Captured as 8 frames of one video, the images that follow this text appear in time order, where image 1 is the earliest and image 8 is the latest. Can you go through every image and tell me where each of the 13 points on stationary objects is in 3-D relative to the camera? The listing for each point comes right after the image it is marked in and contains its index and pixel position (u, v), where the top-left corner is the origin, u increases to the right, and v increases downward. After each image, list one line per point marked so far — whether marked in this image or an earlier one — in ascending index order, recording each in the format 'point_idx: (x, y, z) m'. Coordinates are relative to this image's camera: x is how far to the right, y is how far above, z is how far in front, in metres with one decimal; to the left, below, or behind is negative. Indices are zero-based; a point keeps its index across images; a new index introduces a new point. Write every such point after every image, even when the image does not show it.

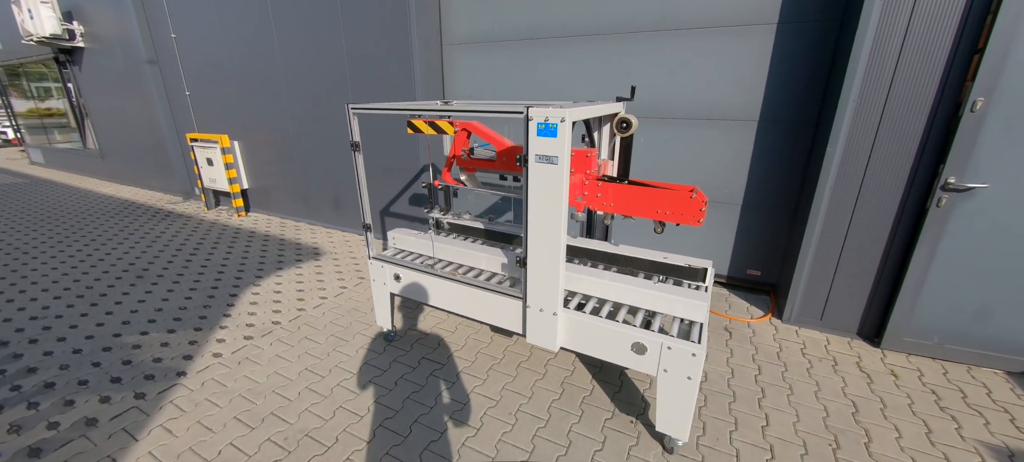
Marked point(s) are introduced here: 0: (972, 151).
0: (+3.1, +0.5, +2.6) m
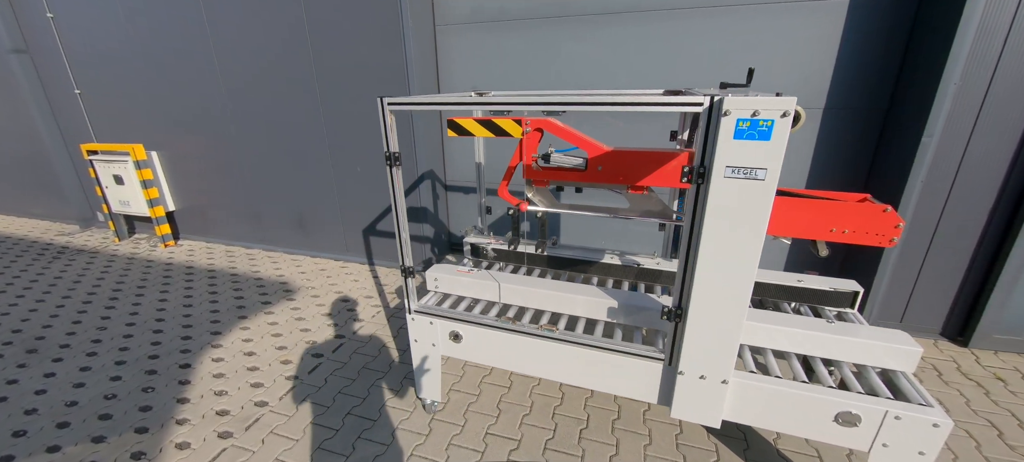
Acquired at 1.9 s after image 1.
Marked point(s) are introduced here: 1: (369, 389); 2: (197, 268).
0: (+3.6, +0.6, +2.4) m
1: (-1.0, -1.1, +2.7) m
2: (-3.8, -0.4, +4.6) m
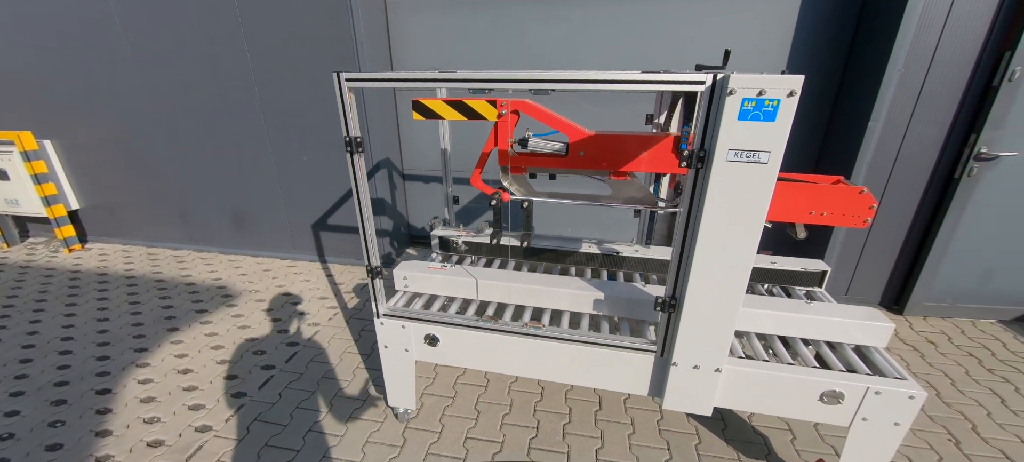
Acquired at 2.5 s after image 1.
0: (+3.4, +0.8, +2.6) m
1: (-1.1, -1.1, +2.4) m
2: (-4.1, -0.4, +4.0) m
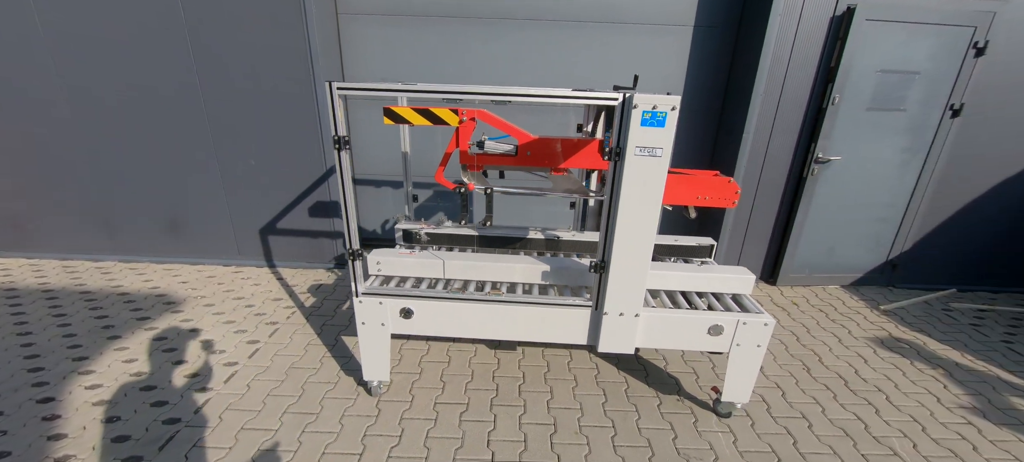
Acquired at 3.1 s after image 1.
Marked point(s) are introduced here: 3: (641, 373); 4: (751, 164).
0: (+2.9, +0.9, +3.6) m
1: (-1.4, -1.0, +2.6) m
2: (-4.6, -0.5, +3.7) m
3: (+0.9, -1.0, +2.8) m
4: (+2.3, +0.6, +3.7) m
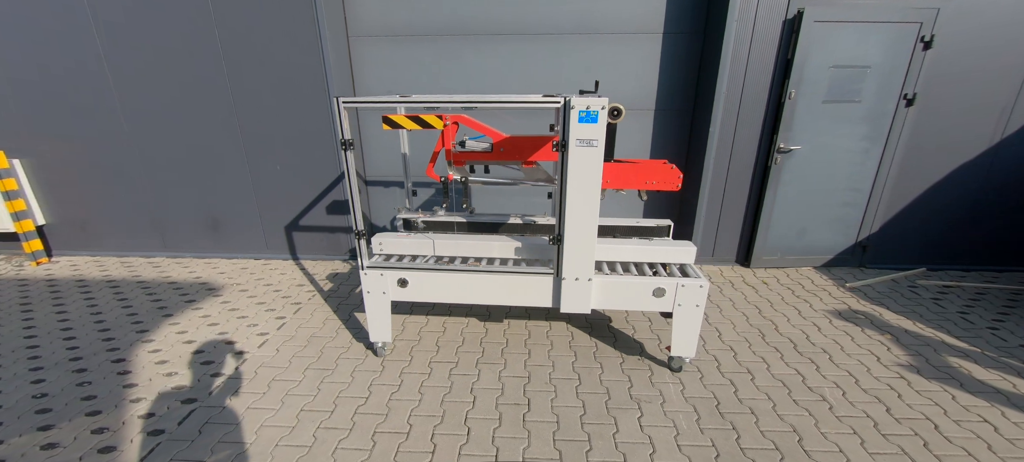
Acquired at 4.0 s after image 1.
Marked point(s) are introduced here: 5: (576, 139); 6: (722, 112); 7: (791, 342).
0: (+2.8, +1.1, +3.9) m
1: (-1.5, -0.9, +3.1) m
2: (-4.7, -0.5, +4.3) m
3: (+0.8, -0.9, +3.2) m
4: (+2.2, +0.8, +4.1) m
5: (+0.4, +0.5, +2.2) m
6: (+2.1, +1.2, +4.0) m
7: (+2.3, -0.9, +3.2) m
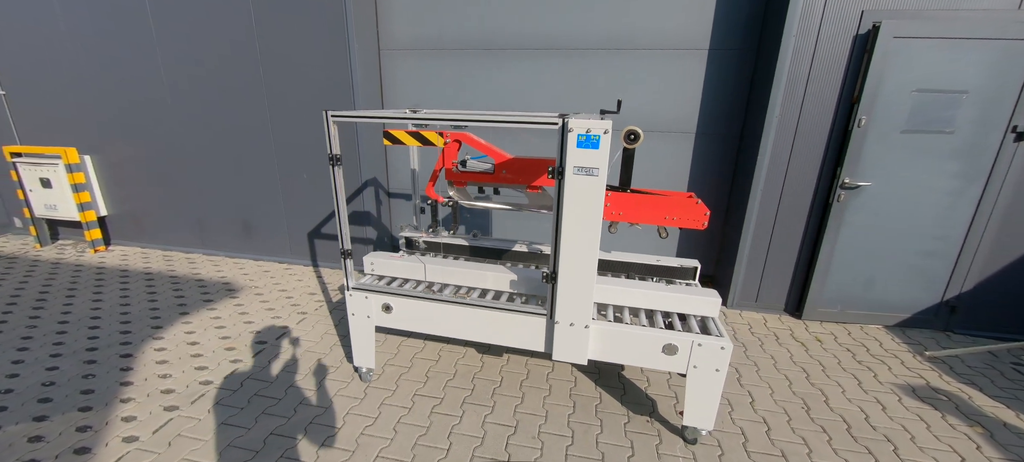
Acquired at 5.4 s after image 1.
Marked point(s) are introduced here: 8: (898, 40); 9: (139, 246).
0: (+3.0, +0.6, +3.3) m
1: (-1.6, -1.0, +3.0) m
2: (-4.5, -0.5, +4.6) m
3: (+0.8, -1.2, +2.8) m
4: (+2.4, +0.4, +3.6) m
5: (+0.3, +0.3, +1.9) m
6: (+2.3, +0.8, +3.5) m
7: (+2.2, -1.3, +2.6) m
8: (+3.0, +1.5, +3.1) m
9: (-5.1, -0.2, +5.4) m
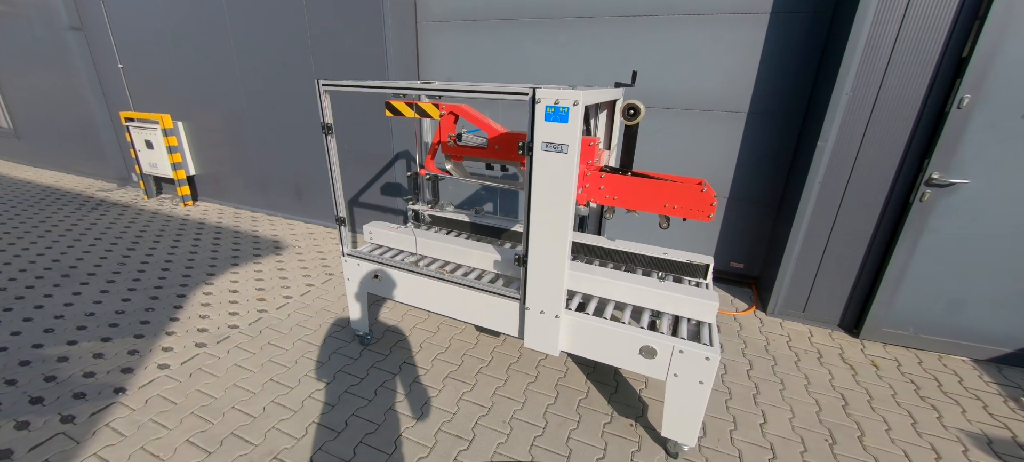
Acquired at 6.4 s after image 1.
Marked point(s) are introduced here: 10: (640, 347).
0: (+3.1, +0.6, +2.7) m
1: (-1.6, -0.8, +3.2) m
2: (-4.2, +0.1, +5.3) m
3: (+0.7, -1.1, +2.6) m
4: (+2.5, +0.4, +3.0) m
5: (+0.1, +0.4, +1.7) m
6: (+2.4, +0.8, +2.9) m
7: (+2.1, -1.3, +2.2) m
8: (+3.1, +1.4, +2.3) m
9: (-4.6, +0.4, +6.1) m
10: (+0.6, -0.6, +2.0) m
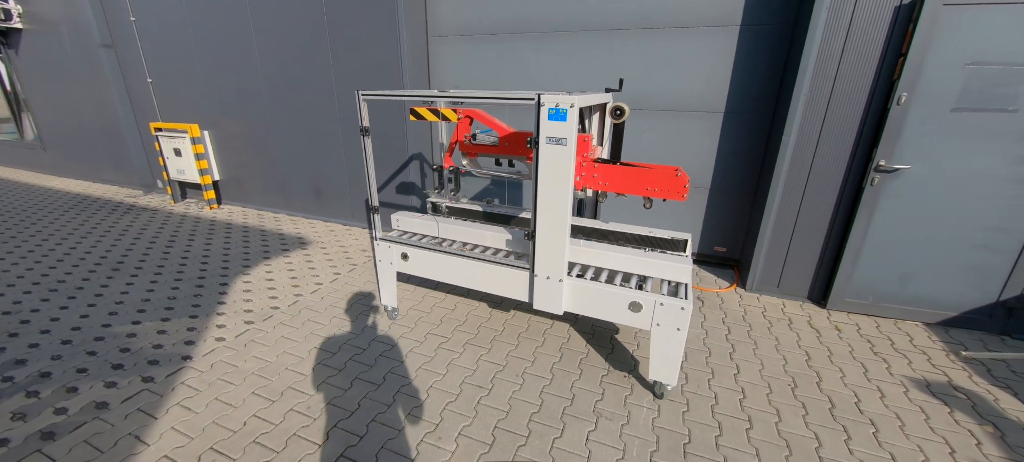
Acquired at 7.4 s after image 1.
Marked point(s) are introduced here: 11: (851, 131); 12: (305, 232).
0: (+3.1, +0.7, +3.1) m
1: (-1.5, -0.7, +3.7) m
2: (-4.1, +0.1, +5.8) m
3: (+0.7, -0.9, +3.1) m
4: (+2.5, +0.5, +3.5) m
5: (+0.2, +0.5, +2.2) m
6: (+2.5, +1.0, +3.3) m
7: (+2.1, -1.2, +2.6) m
8: (+3.2, +1.6, +2.8) m
9: (-4.6, +0.4, +6.6) m
10: (+0.7, -0.4, +2.4) m
11: (+2.9, +0.8, +3.3) m
12: (-2.9, 0.0, +5.5) m
